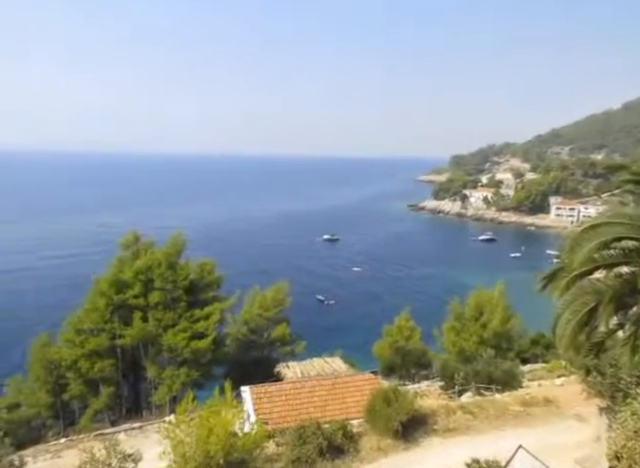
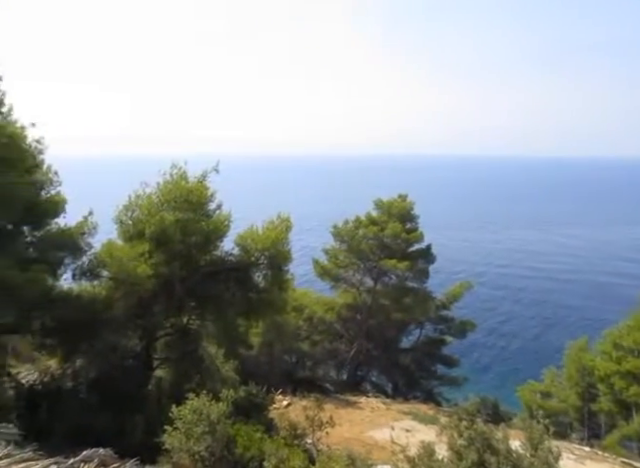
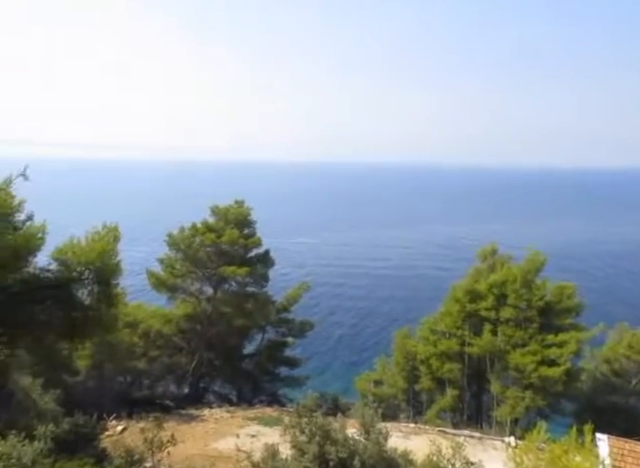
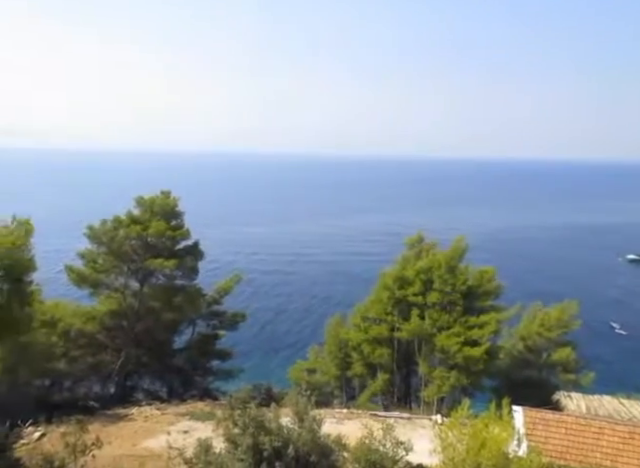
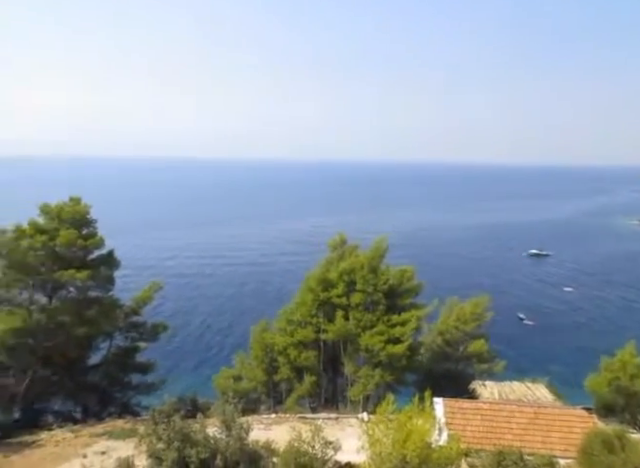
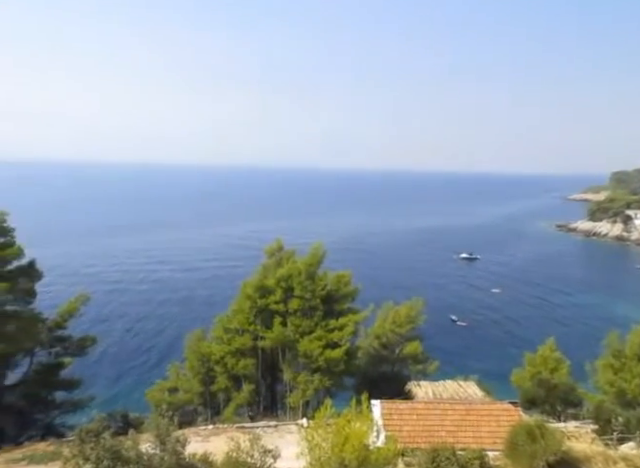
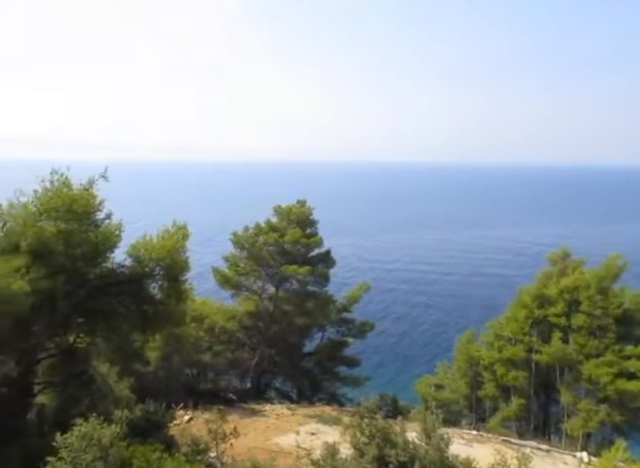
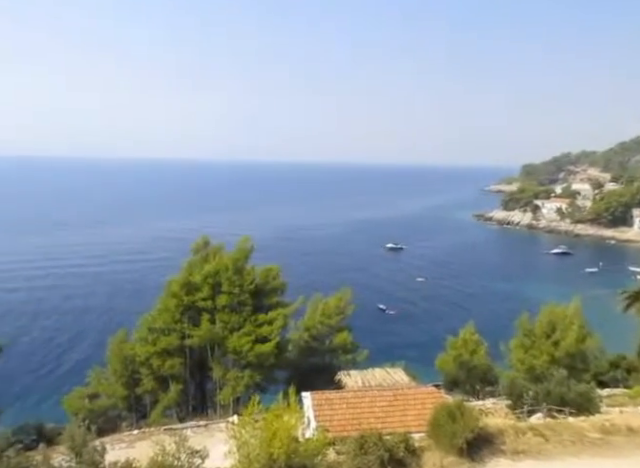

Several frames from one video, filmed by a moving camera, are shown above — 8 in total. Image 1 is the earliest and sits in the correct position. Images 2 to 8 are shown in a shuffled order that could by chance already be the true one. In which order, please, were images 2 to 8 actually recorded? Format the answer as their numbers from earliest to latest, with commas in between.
8, 6, 5, 4, 3, 7, 2
